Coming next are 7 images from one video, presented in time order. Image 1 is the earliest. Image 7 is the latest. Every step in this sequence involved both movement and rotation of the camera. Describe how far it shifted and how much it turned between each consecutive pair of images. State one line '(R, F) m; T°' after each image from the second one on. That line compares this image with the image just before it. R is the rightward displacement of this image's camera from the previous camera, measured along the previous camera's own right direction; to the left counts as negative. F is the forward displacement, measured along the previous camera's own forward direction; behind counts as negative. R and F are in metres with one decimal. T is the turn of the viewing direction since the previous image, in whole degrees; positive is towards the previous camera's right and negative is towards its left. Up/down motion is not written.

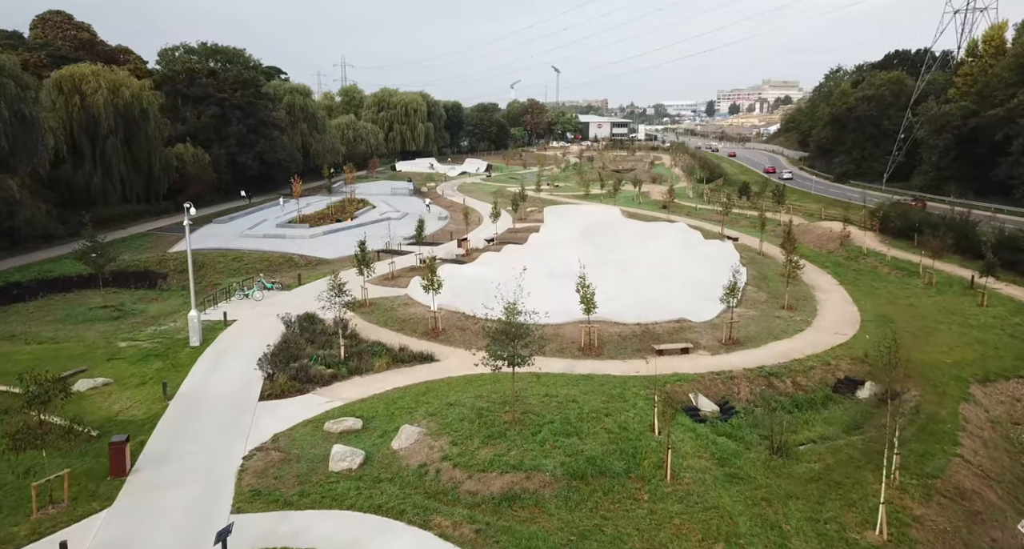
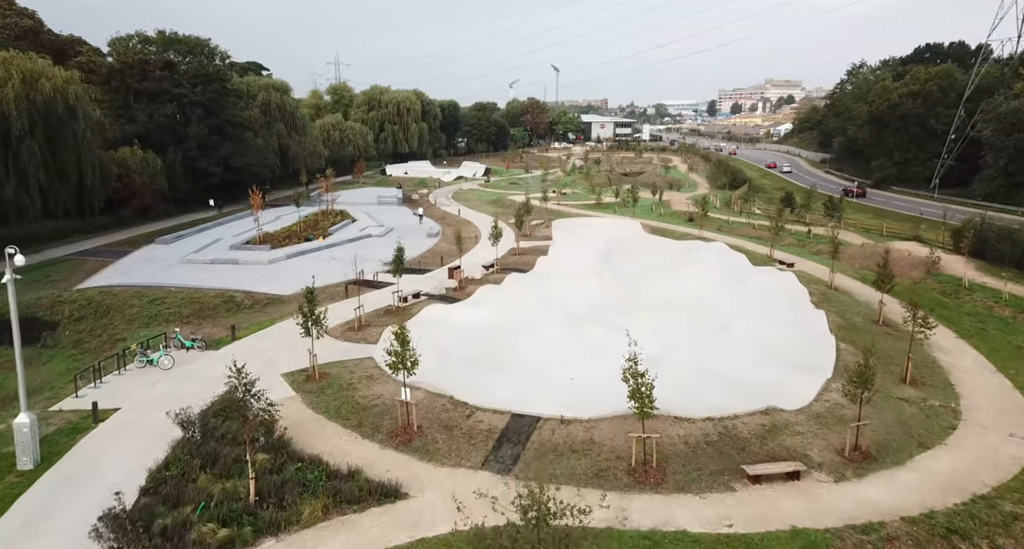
(-0.2, +6.5) m; 0°
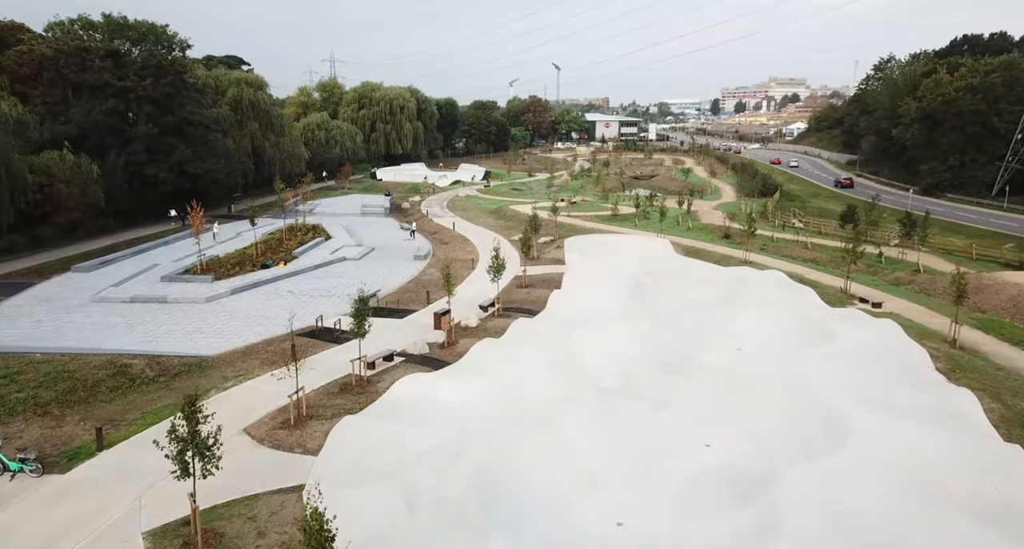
(-0.2, +6.4) m; 0°
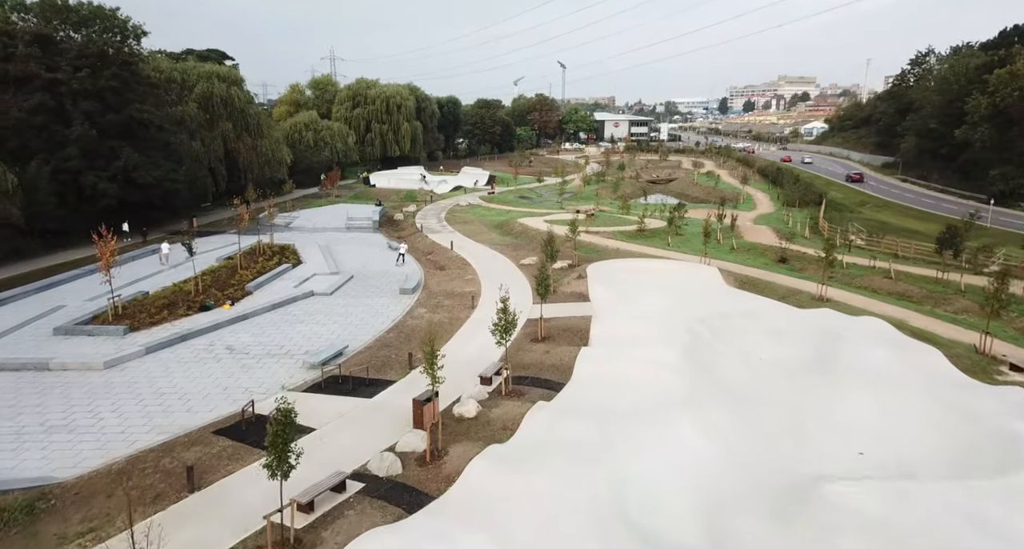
(-0.3, +6.3) m; 0°
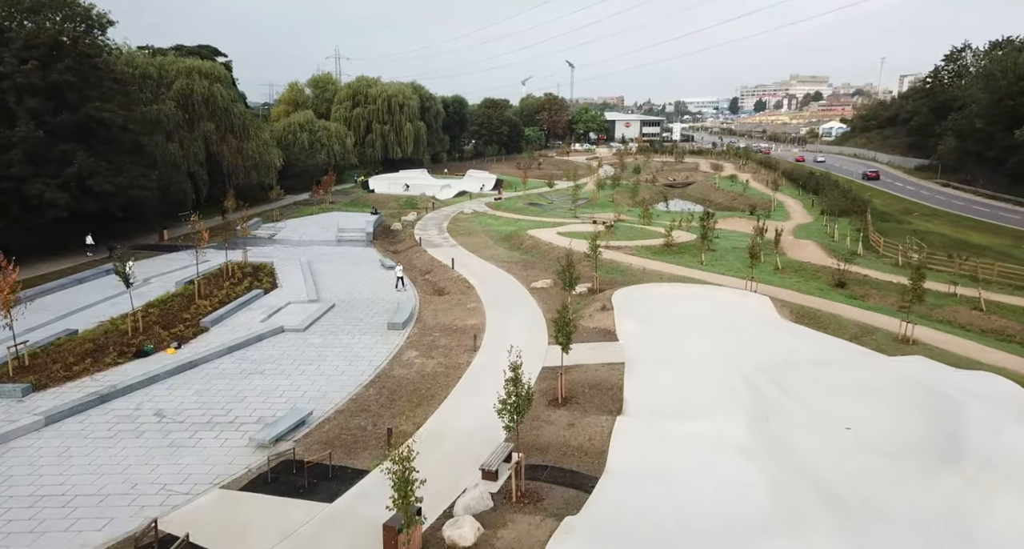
(-0.1, +4.3) m; -1°
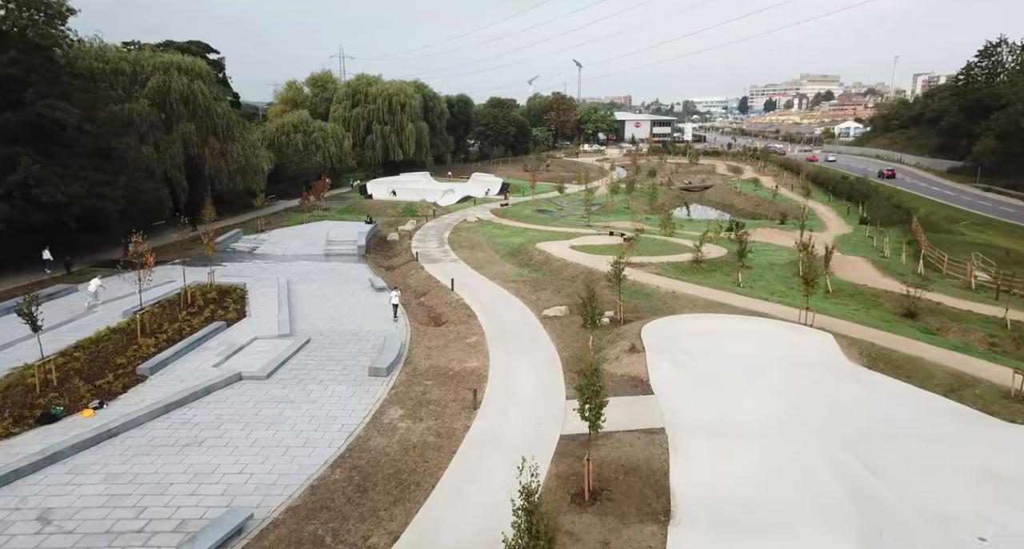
(-0.1, +3.8) m; -1°
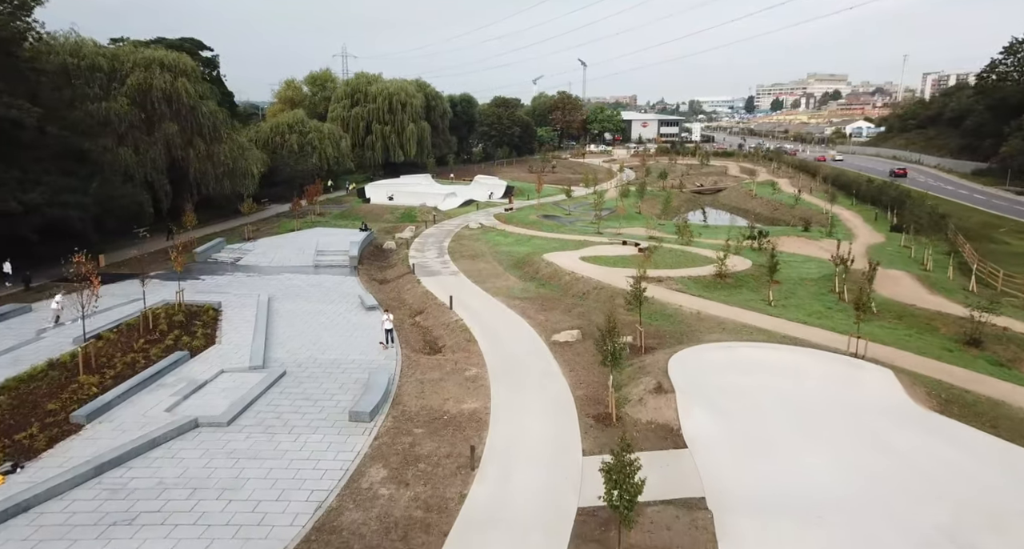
(0.0, +2.6) m; 0°
